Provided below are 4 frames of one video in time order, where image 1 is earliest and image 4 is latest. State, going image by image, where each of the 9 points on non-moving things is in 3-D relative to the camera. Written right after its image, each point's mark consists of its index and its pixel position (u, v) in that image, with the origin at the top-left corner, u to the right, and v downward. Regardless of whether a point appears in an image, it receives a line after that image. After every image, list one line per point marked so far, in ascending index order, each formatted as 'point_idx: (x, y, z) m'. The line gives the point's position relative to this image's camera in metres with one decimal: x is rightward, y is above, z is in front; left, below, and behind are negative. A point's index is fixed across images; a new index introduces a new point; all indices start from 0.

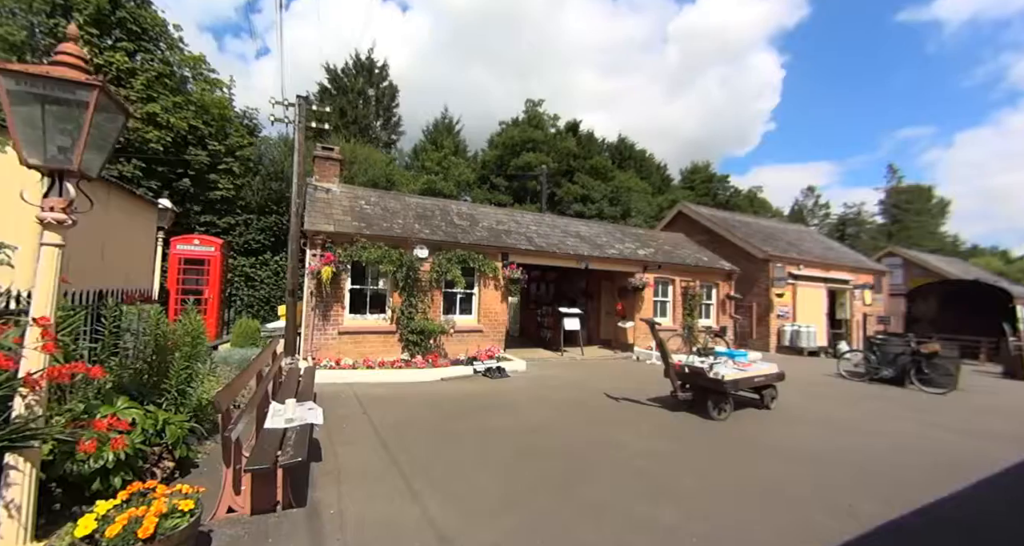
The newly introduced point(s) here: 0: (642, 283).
0: (+3.9, -0.3, +13.4) m
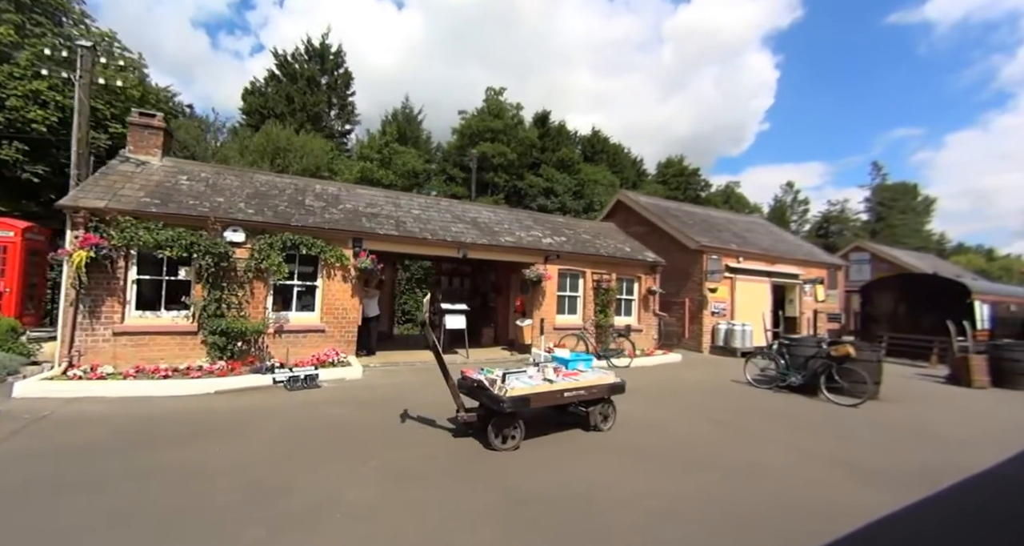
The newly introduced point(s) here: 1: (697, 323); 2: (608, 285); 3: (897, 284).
0: (+0.7, -0.1, +11.7) m
1: (+6.4, -1.7, +15.5) m
2: (+2.8, -0.4, +13.0) m
3: (+14.9, -0.4, +17.1) m
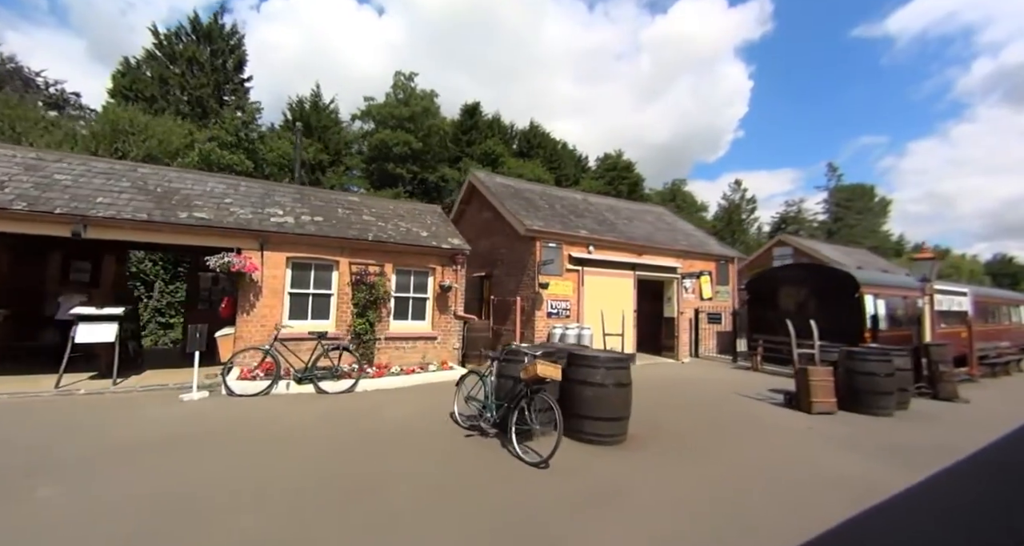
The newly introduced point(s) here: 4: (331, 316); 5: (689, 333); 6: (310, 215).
0: (-5.1, +0.2, +8.4) m
1: (+0.5, -1.5, +12.5) m
2: (-3.0, -0.2, +9.8) m
3: (+8.9, -0.1, +14.4) m
4: (-3.9, -0.9, +9.5) m
5: (+6.1, -2.1, +15.4) m
6: (-4.5, +1.3, +10.0) m
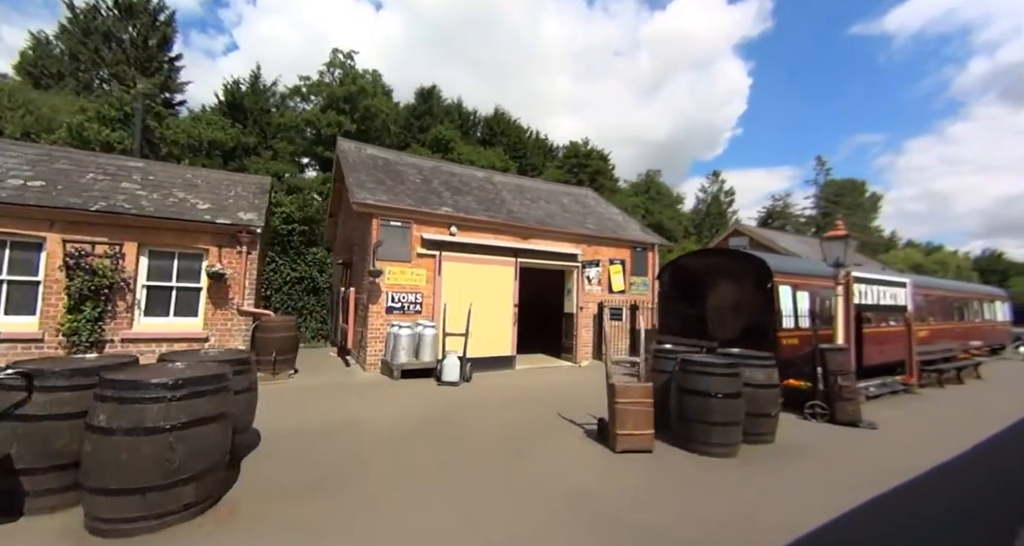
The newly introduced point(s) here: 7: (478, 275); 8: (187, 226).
0: (-8.9, +0.5, +6.0) m
1: (-3.3, -1.2, +10.1) m
2: (-6.8, +0.2, +7.4) m
3: (+5.1, +0.2, +12.1) m
4: (-7.7, -0.6, +7.2) m
5: (+2.3, -1.7, +13.1) m
6: (-8.3, +1.6, +7.6) m
7: (-0.9, 0.0, +11.3) m
8: (-5.9, +0.9, +8.1) m
